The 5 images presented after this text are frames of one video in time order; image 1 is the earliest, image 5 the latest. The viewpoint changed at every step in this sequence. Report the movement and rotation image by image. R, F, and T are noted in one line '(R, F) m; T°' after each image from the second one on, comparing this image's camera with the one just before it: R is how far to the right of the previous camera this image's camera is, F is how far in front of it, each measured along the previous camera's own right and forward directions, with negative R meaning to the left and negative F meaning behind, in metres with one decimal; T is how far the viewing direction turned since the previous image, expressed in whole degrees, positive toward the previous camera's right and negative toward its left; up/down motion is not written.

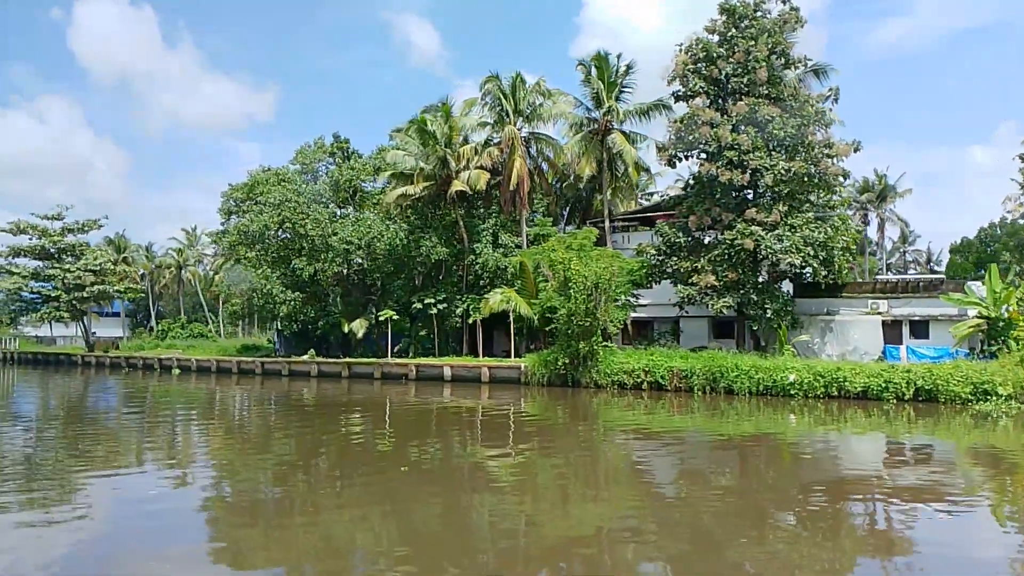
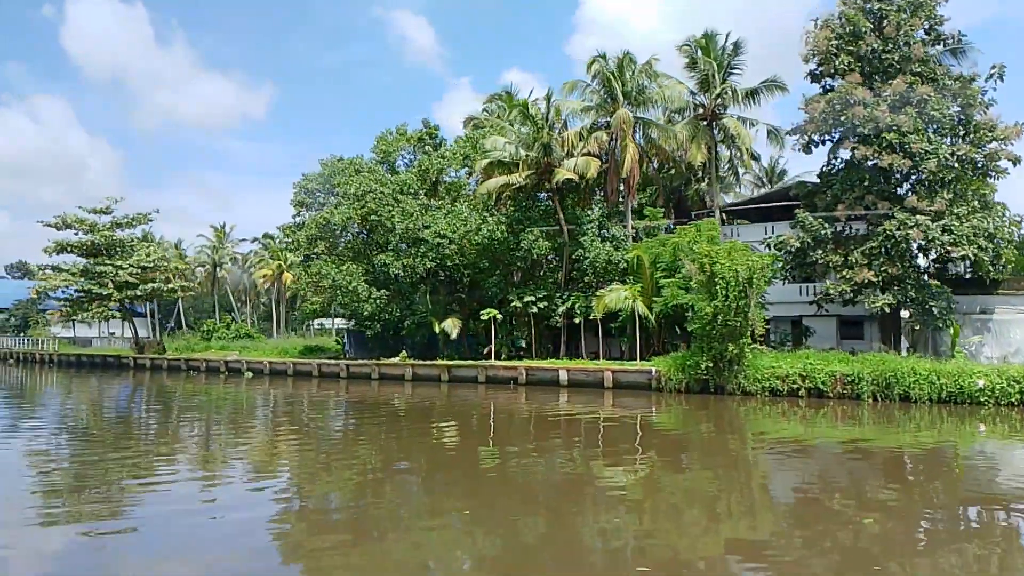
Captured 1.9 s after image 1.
(-3.6, +2.0) m; 0°
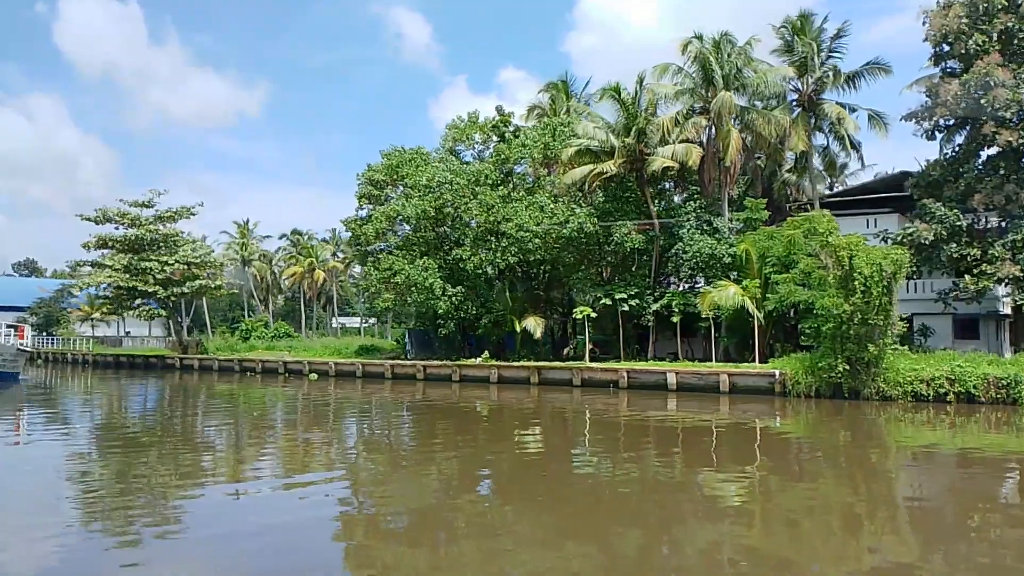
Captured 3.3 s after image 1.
(-2.9, +1.6) m; 0°
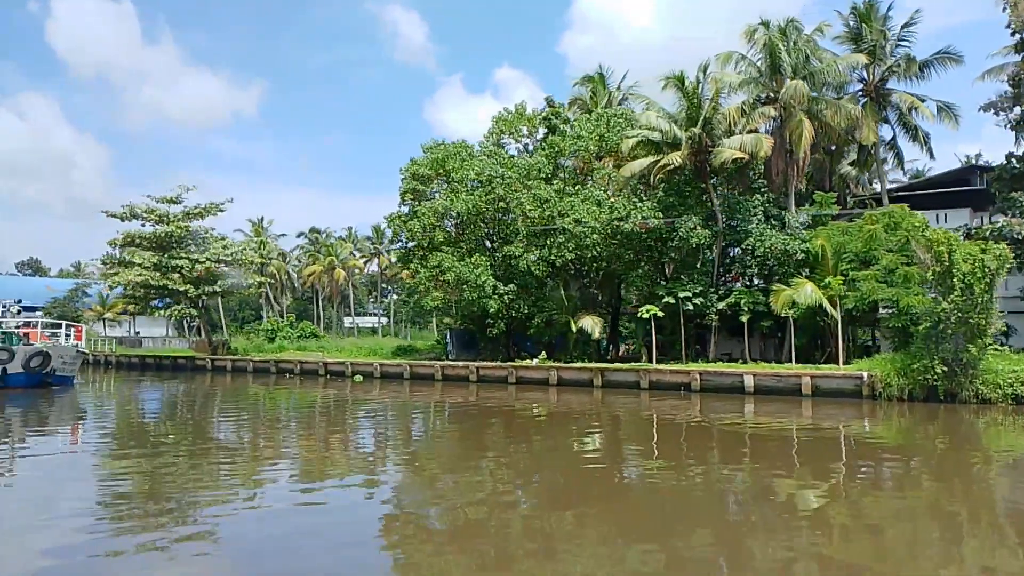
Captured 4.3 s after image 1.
(-1.8, +1.0) m; 0°
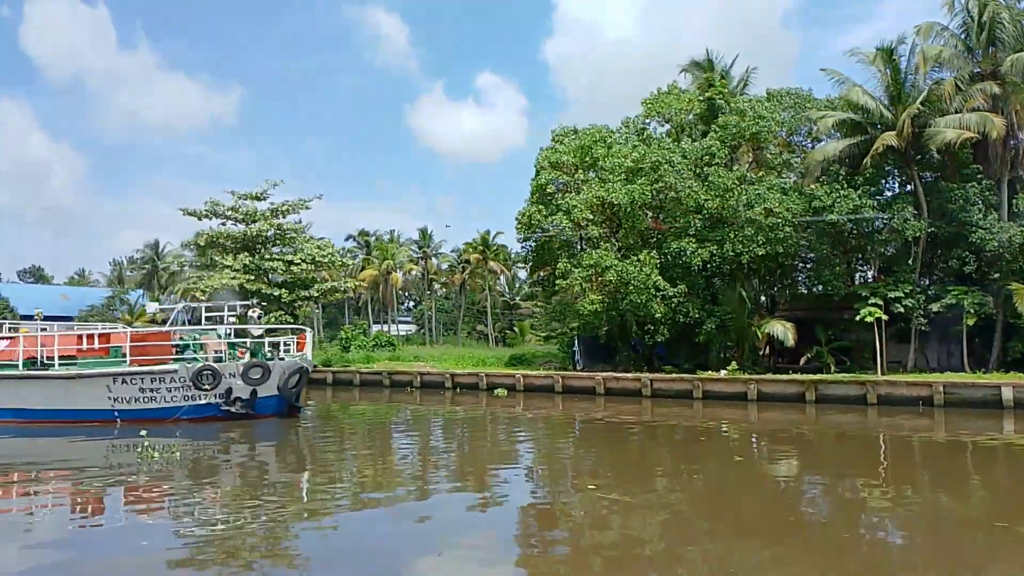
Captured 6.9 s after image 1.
(-5.2, +2.8) m; +1°
